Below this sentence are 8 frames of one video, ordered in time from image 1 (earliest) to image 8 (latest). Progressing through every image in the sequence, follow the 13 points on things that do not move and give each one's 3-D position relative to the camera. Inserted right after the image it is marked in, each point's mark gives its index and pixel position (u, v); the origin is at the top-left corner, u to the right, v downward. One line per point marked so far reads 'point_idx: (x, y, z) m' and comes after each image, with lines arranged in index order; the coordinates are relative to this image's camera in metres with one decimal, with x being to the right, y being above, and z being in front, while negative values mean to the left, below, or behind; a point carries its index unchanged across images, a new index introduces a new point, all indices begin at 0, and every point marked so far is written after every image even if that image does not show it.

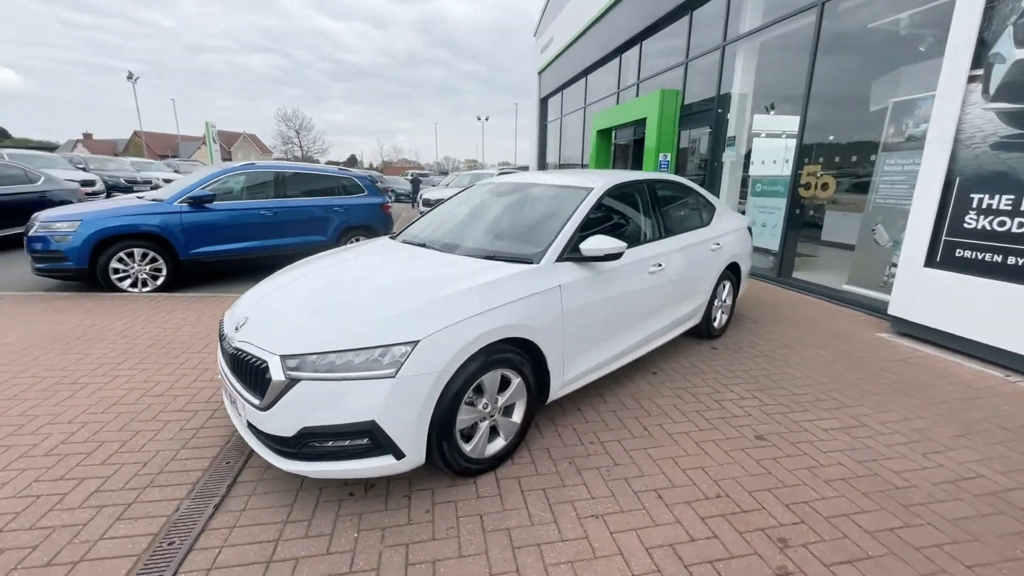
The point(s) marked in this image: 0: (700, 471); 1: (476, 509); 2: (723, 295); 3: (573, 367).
0: (+1.1, -1.1, +2.7) m
1: (-0.2, -1.2, +2.4) m
2: (+2.4, -0.1, +4.9) m
3: (+0.4, -0.6, +3.1) m
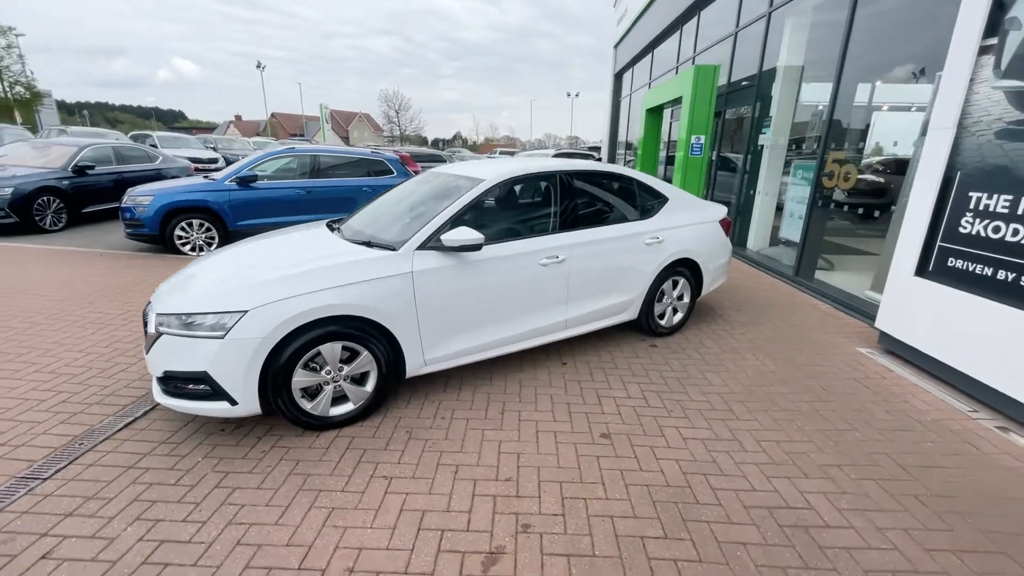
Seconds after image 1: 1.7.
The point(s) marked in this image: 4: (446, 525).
0: (0.0, -1.1, +2.9) m
1: (-1.4, -1.1, +2.8) m
2: (+1.7, -0.1, +4.7) m
3: (-0.6, -0.5, +3.4) m
4: (-0.4, -1.3, +2.3) m
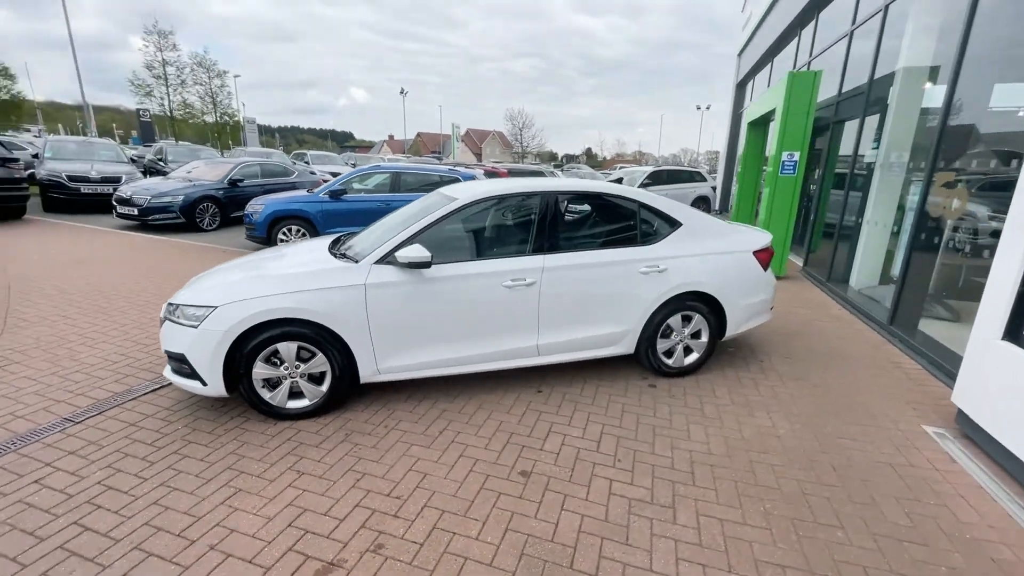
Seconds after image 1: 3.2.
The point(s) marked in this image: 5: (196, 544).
0: (-0.6, -1.2, +2.9) m
1: (-1.9, -1.1, +3.2) m
2: (+1.7, -0.4, +4.2) m
3: (-1.0, -0.6, +3.5) m
4: (-1.1, -1.3, +2.4) m
5: (-1.7, -1.3, +2.3) m
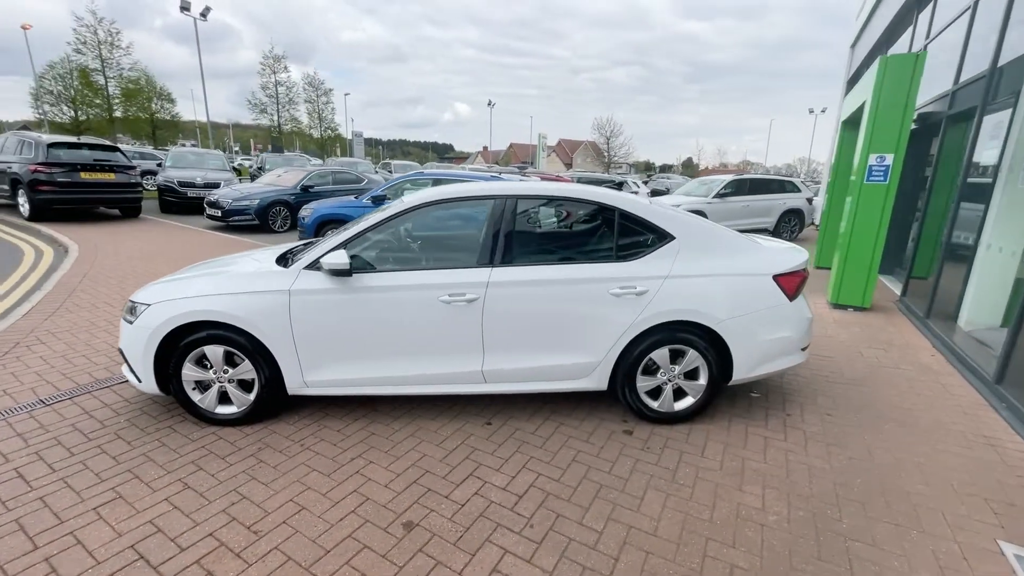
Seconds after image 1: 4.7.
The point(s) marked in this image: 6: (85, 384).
0: (-1.3, -1.3, +2.5) m
1: (-2.5, -1.1, +3.2) m
2: (+1.3, -0.6, +3.4) m
3: (-1.4, -0.6, +3.3) m
4: (-1.8, -1.3, +2.2) m
5: (-2.4, -1.3, +2.2) m
6: (-3.8, -0.9, +3.9) m
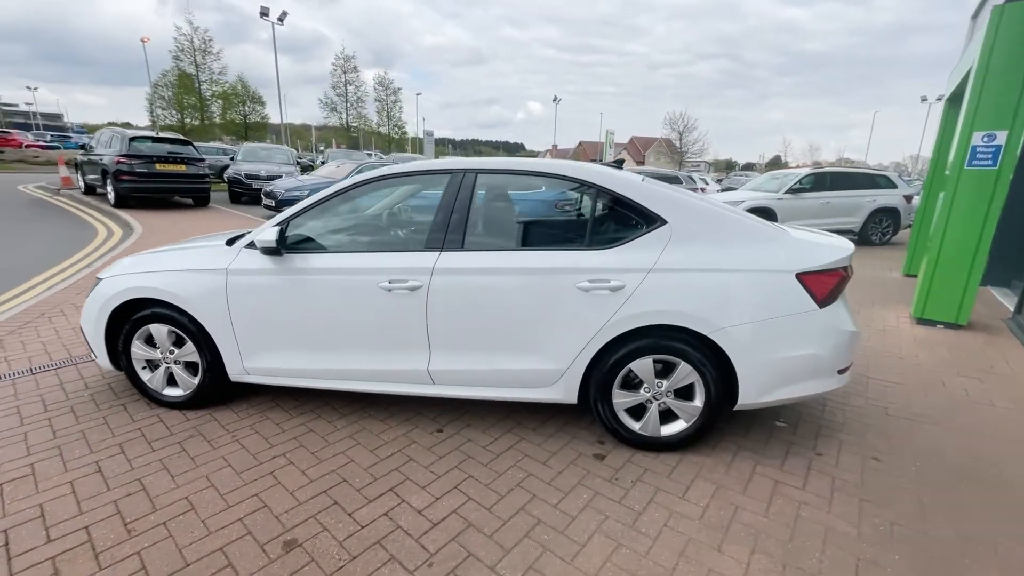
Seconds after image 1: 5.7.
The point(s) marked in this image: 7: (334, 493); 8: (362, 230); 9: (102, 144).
0: (-1.7, -1.1, +2.3) m
1: (-2.8, -0.9, +3.1) m
2: (+1.0, -0.6, +2.8) m
3: (-1.8, -0.5, +3.0) m
4: (-2.3, -1.2, +2.1) m
5: (-2.9, -1.2, +2.2) m
6: (-4.0, -0.6, +4.0) m
7: (-1.0, -1.1, +2.4) m
8: (-1.0, +0.4, +3.0) m
9: (-11.2, +3.9, +12.0) m
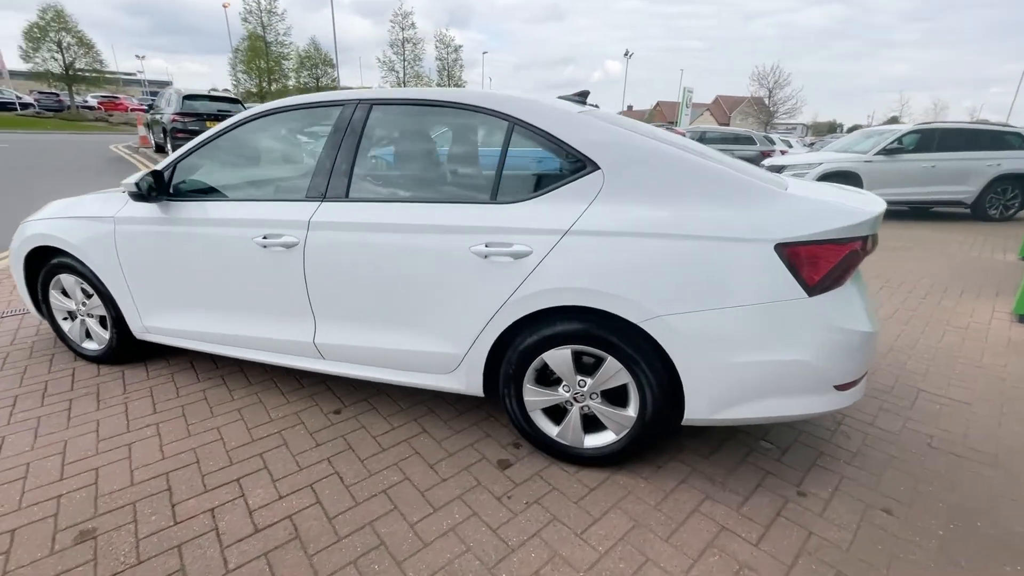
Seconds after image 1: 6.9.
0: (-2.4, -0.9, +2.1) m
1: (-3.3, -0.6, +3.0) m
2: (+0.4, -0.5, +2.1) m
3: (-2.3, -0.2, +2.8) m
4: (-3.0, -0.9, +2.0) m
5: (-3.5, -0.9, +2.1) m
6: (-4.3, -0.1, +4.1) m
7: (-1.6, -0.9, +2.1) m
8: (-1.5, +0.7, +2.6) m
9: (-10.0, +5.3, +12.7) m
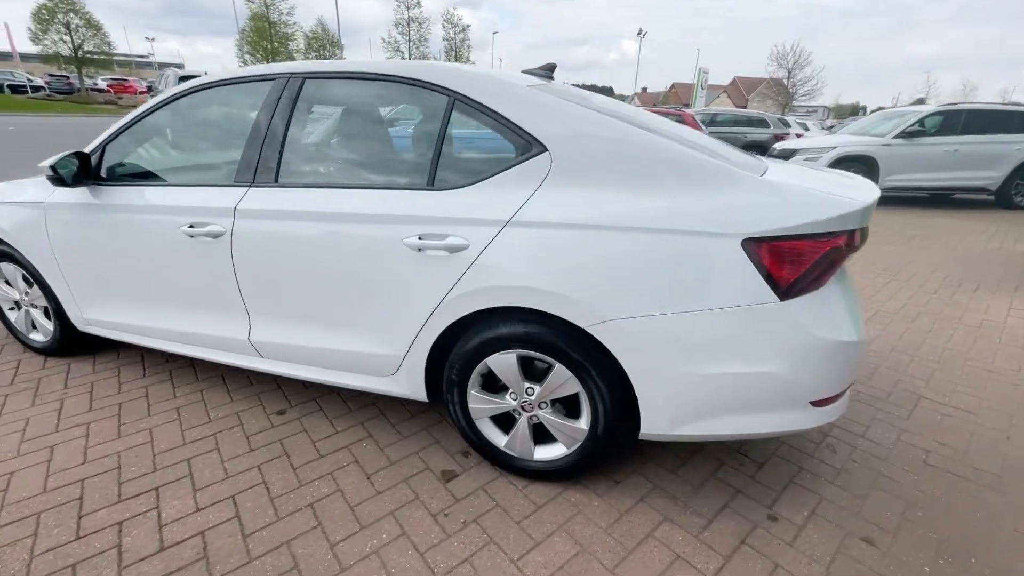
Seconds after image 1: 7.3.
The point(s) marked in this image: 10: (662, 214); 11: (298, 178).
0: (-2.6, -0.9, +2.0) m
1: (-3.5, -0.5, +2.9) m
2: (+0.1, -0.4, +1.9) m
3: (-2.5, -0.1, +2.6) m
4: (-3.3, -0.9, +1.9) m
5: (-3.8, -0.8, +2.0) m
6: (-4.5, 0.0, +4.0) m
7: (-1.9, -0.9, +2.0) m
8: (-1.8, +0.7, +2.4) m
9: (-10.0, +5.8, +12.5) m
10: (+0.6, +0.3, +1.7) m
11: (-1.0, +0.5, +2.1) m
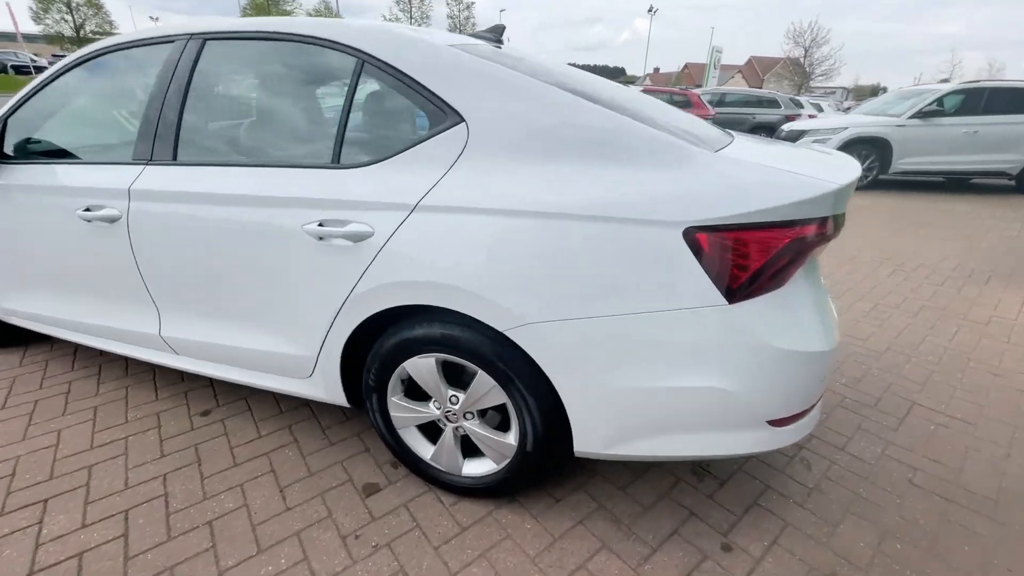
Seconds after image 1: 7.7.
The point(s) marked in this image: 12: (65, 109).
0: (-2.9, -0.8, +1.8) m
1: (-3.8, -0.4, +2.8) m
2: (-0.2, -0.4, +1.7) m
3: (-2.8, -0.1, +2.4) m
4: (-3.6, -0.8, +1.7) m
5: (-4.1, -0.7, +1.9) m
6: (-4.8, +0.1, +3.9) m
7: (-2.2, -0.8, +1.8) m
8: (-2.0, +0.7, +2.1) m
9: (-10.0, +6.2, +12.3) m
10: (+0.3, +0.3, +1.4) m
11: (-1.3, +0.5, +1.8) m
12: (-2.2, +0.9, +2.2) m
